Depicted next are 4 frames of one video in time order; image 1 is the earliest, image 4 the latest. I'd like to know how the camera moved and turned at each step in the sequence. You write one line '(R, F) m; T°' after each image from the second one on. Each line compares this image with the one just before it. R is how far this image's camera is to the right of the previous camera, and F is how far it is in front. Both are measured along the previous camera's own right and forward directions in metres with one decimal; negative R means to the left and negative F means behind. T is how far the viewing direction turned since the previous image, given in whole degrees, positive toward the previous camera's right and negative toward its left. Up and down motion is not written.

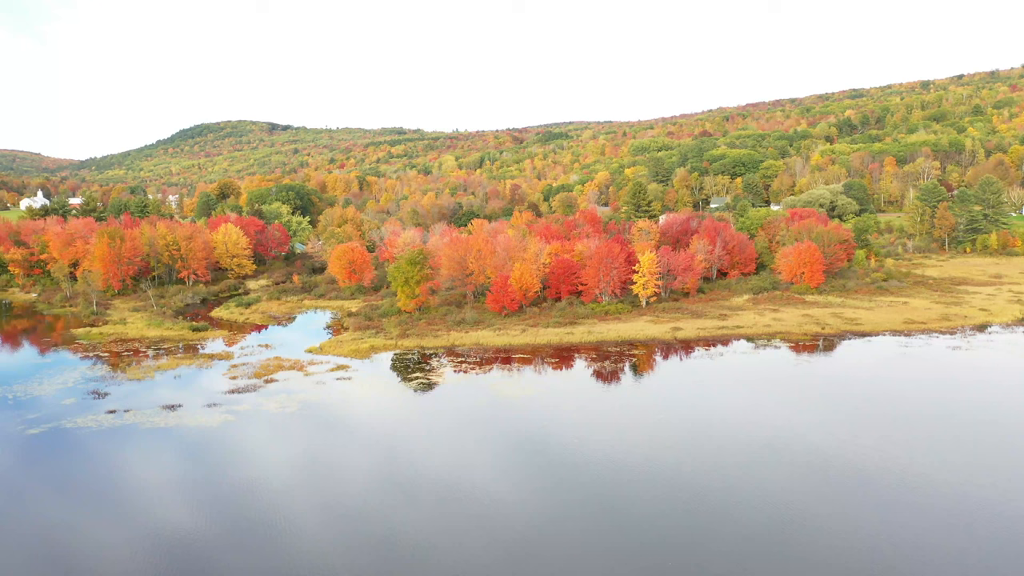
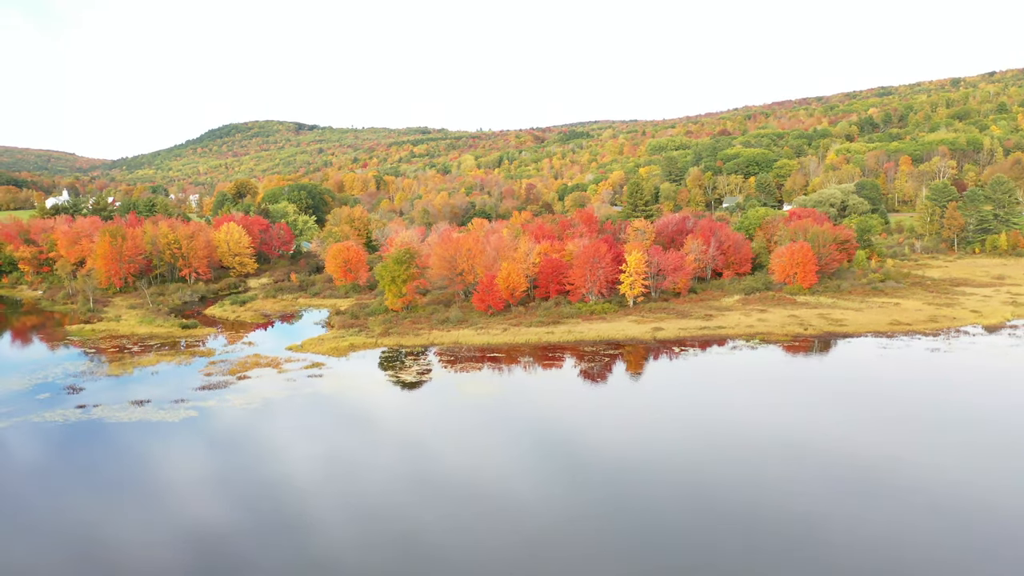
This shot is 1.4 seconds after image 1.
(+2.7, -0.2) m; -1°
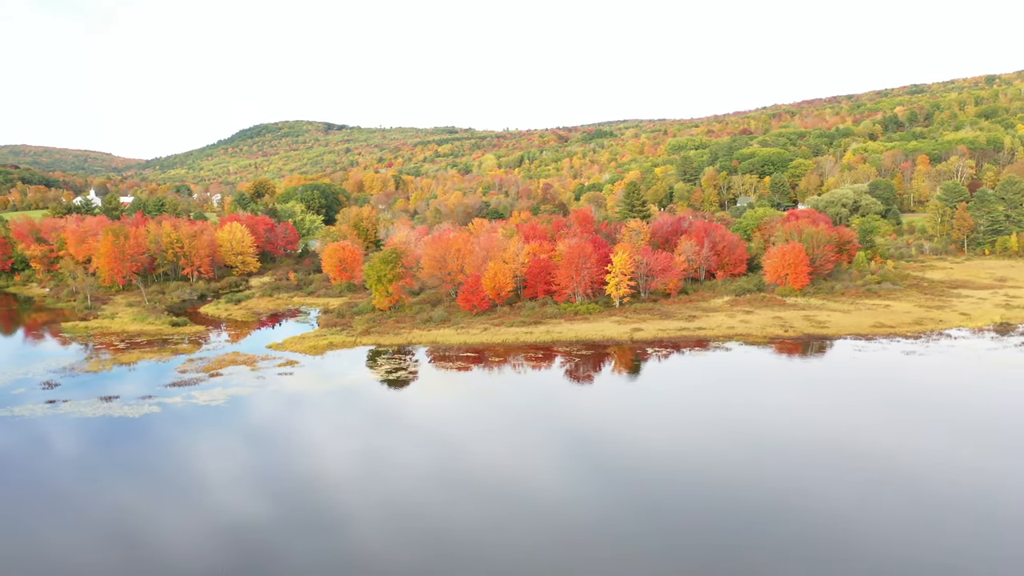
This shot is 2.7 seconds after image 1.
(+2.9, -0.2) m; -1°
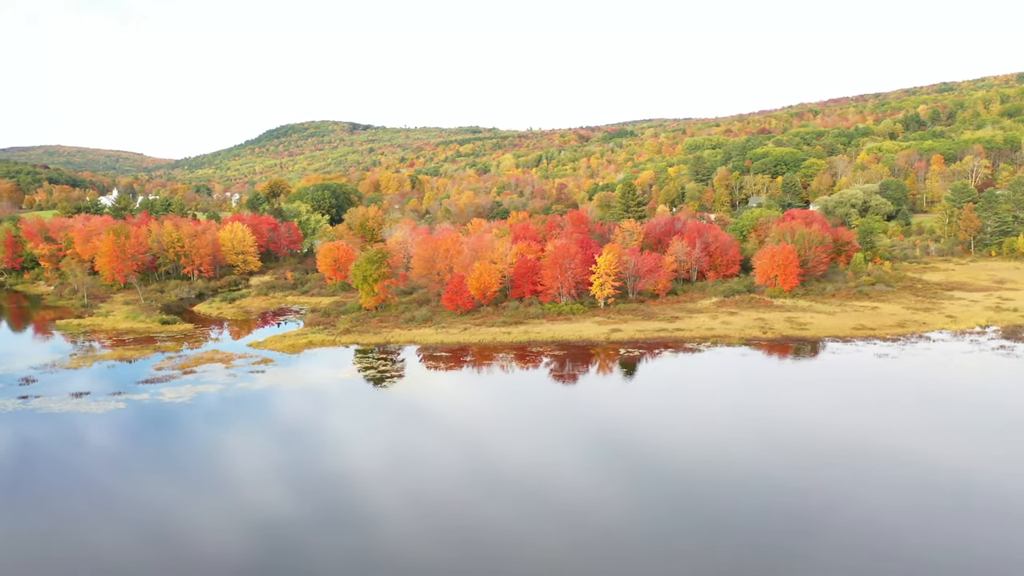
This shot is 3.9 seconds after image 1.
(+2.8, -0.3) m; -1°
